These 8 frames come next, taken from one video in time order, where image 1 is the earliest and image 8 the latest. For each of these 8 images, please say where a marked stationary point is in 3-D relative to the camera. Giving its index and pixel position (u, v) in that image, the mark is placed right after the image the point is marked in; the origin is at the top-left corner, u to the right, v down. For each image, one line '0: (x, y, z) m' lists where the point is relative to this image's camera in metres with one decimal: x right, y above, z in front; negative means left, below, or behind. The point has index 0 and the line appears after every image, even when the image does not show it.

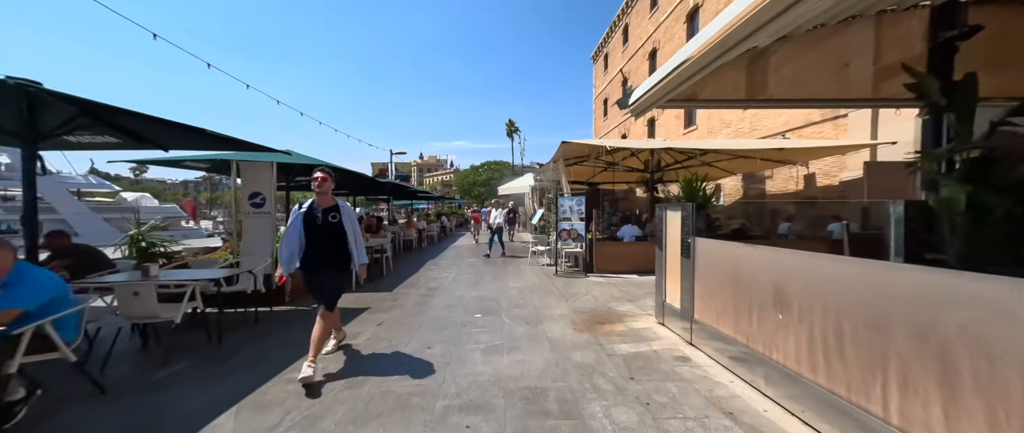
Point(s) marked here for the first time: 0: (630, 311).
0: (+1.7, -1.4, +5.5) m
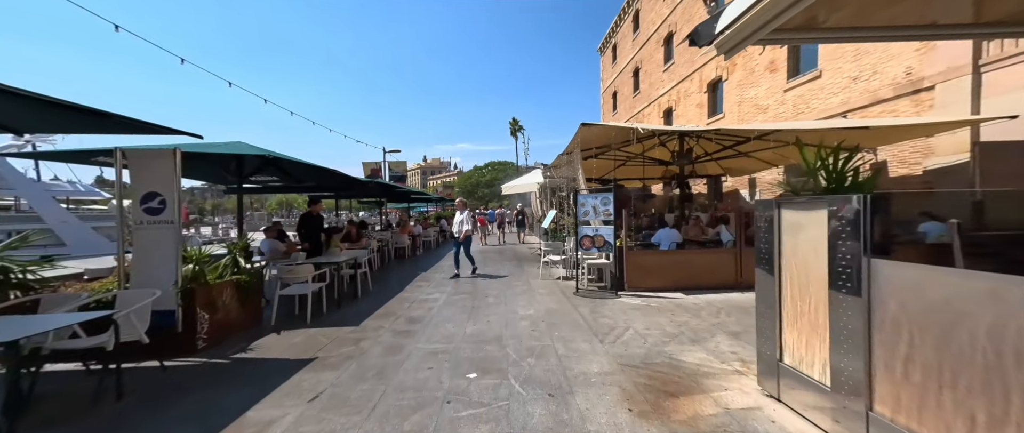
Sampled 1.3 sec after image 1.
0: (+1.9, -1.4, +3.6) m
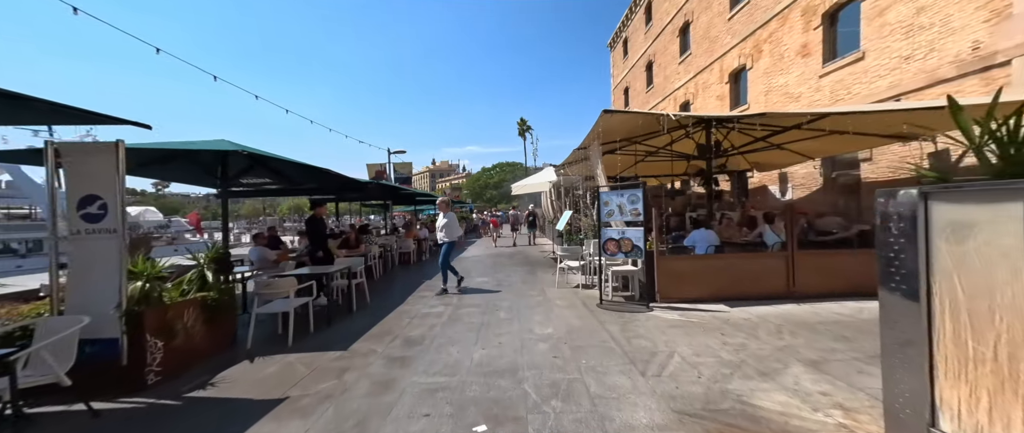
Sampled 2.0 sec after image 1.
0: (+2.0, -1.4, +2.7) m
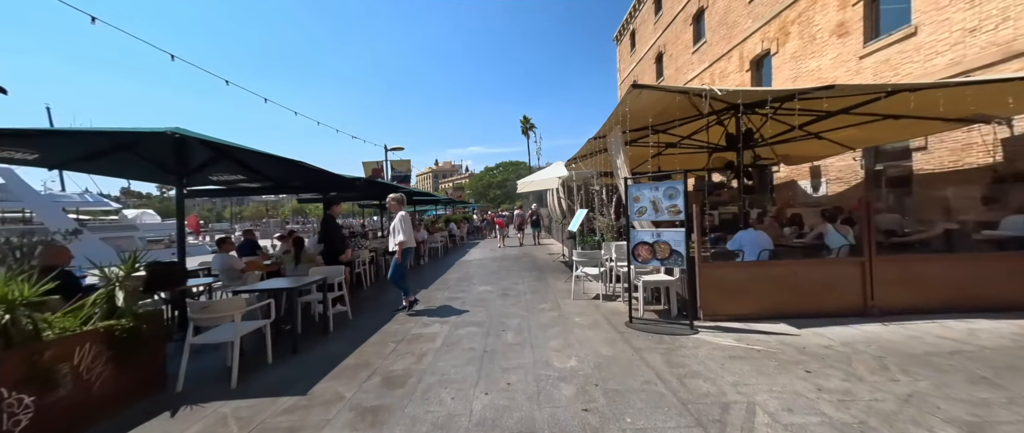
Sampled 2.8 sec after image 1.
0: (+2.1, -1.4, +1.5) m
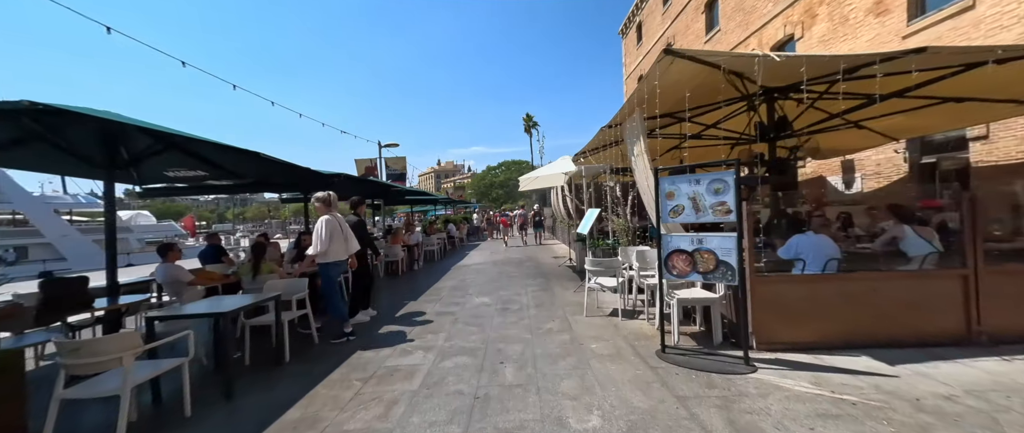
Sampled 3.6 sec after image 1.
0: (+2.1, -1.4, +0.5) m
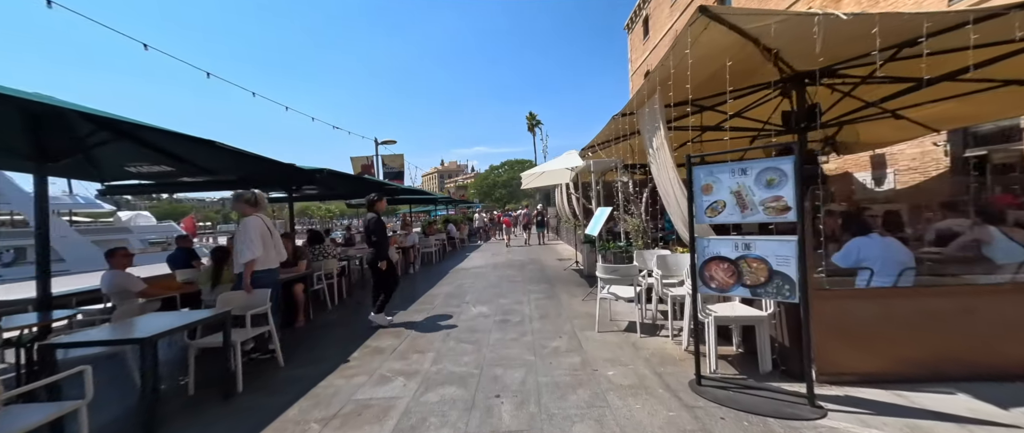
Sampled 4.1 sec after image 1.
0: (+2.1, -1.4, -0.3) m
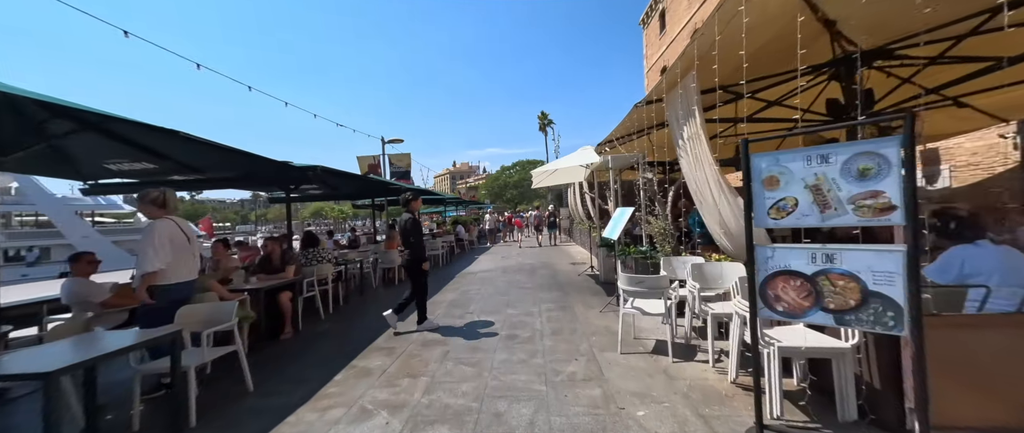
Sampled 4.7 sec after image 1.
0: (+2.0, -1.4, -1.0) m
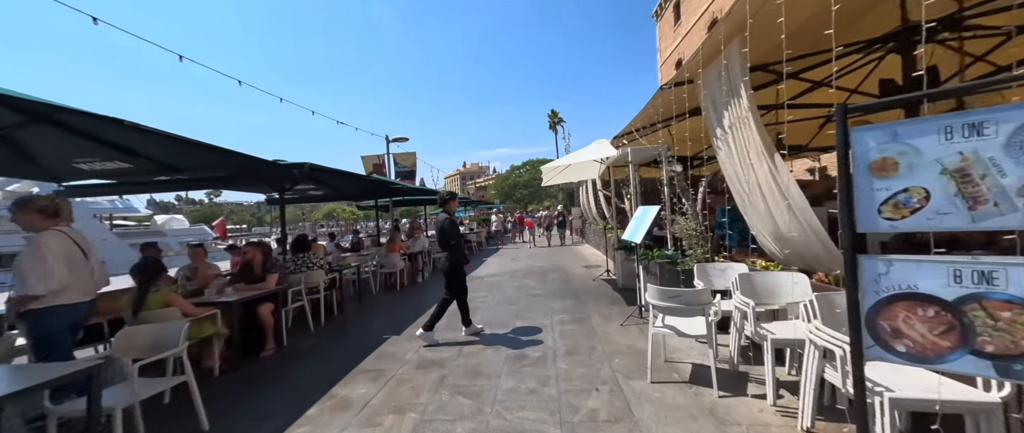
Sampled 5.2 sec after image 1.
0: (+1.9, -1.4, -1.7) m
